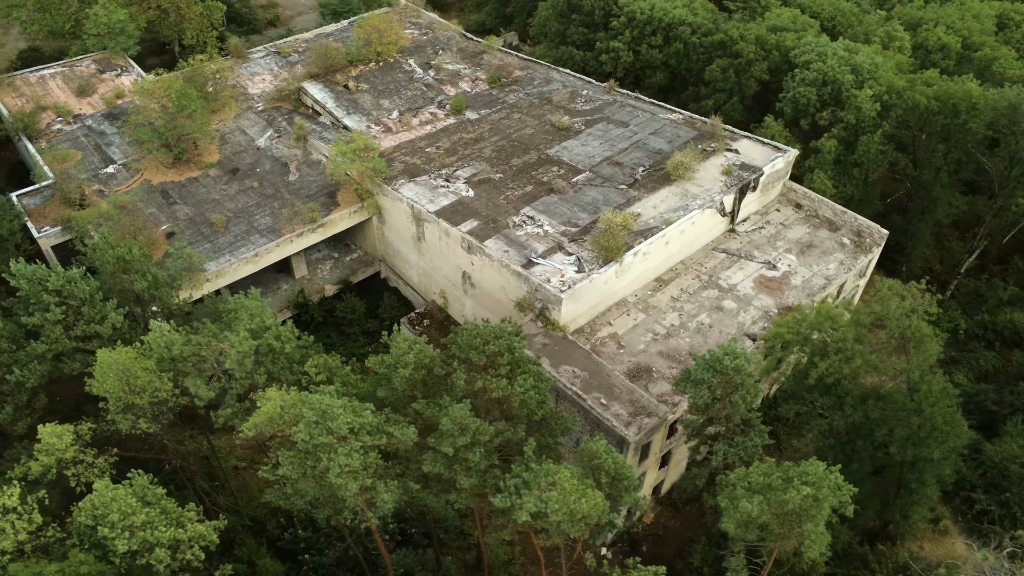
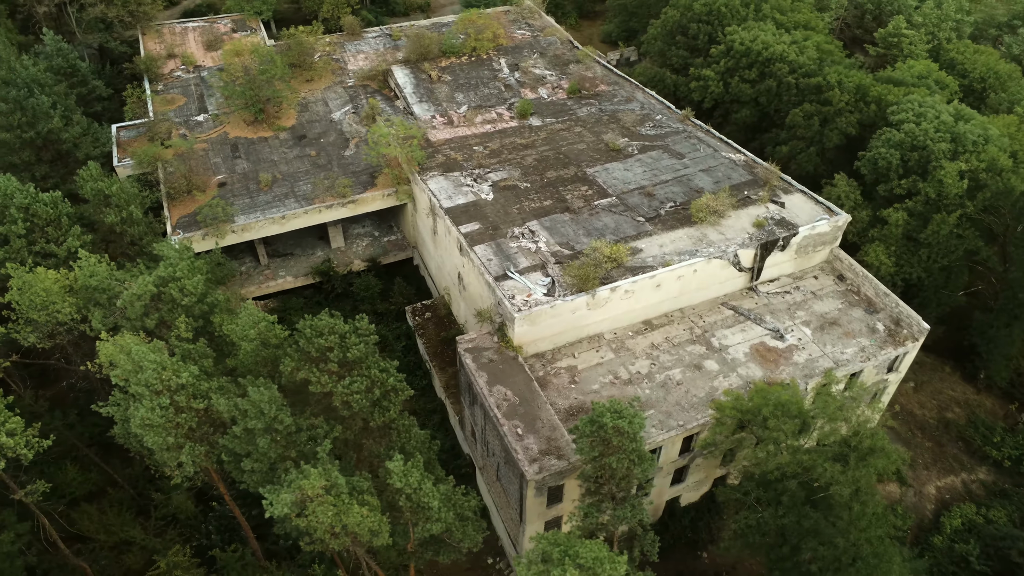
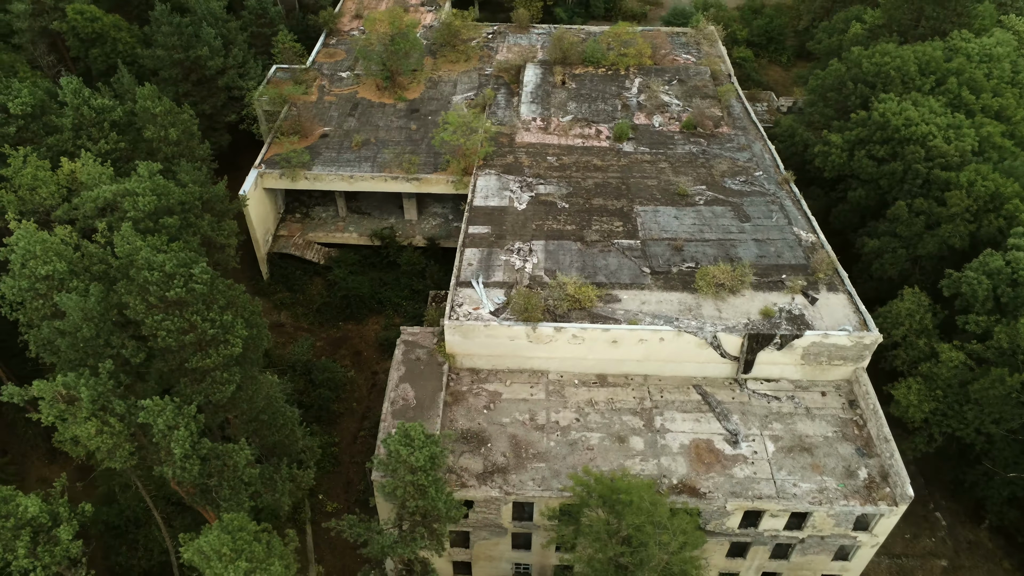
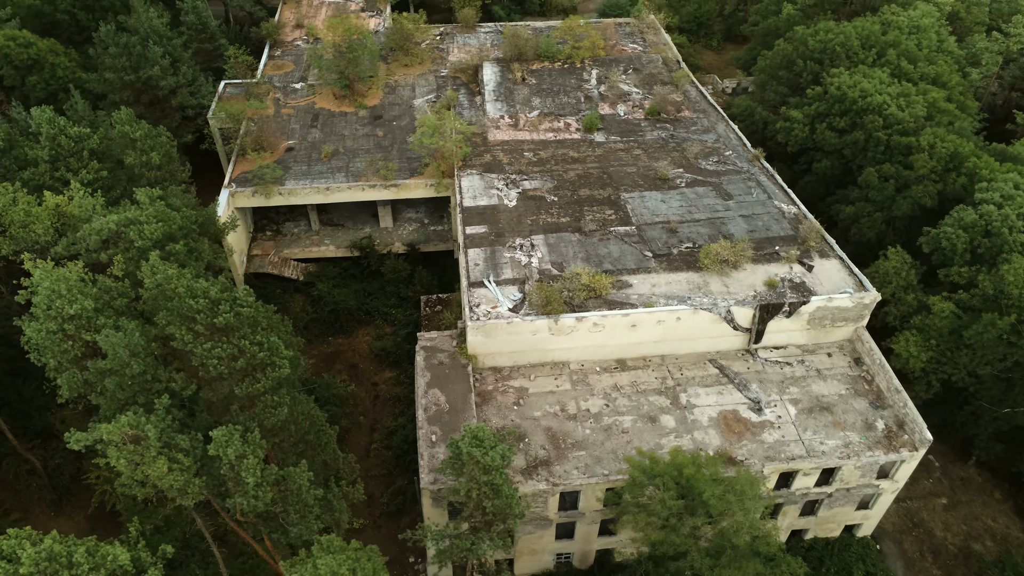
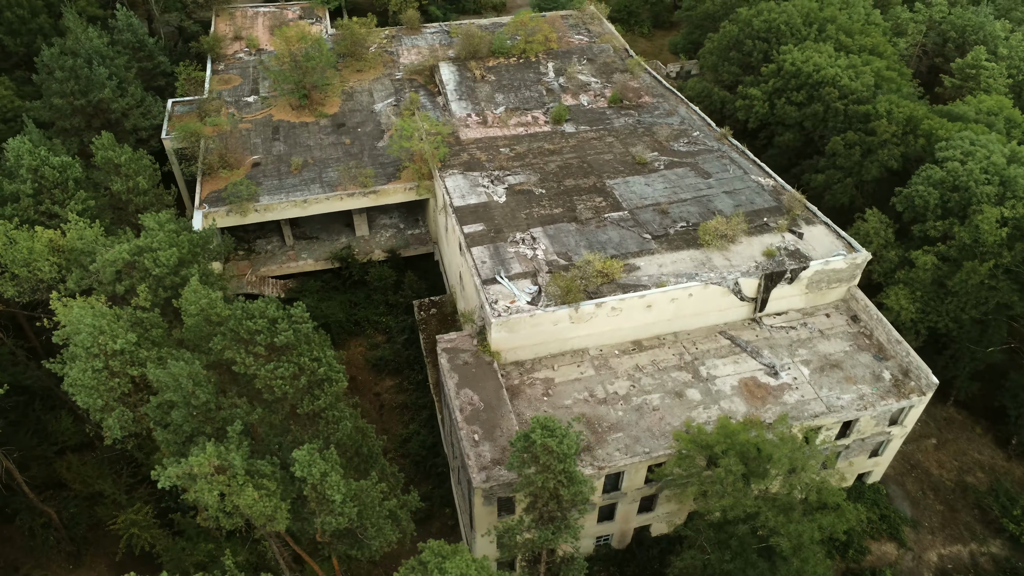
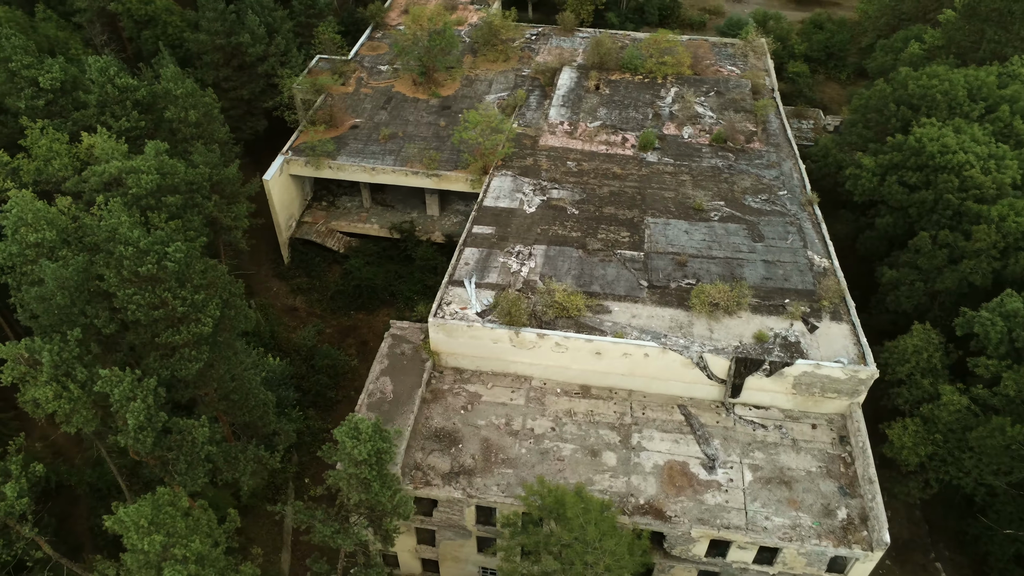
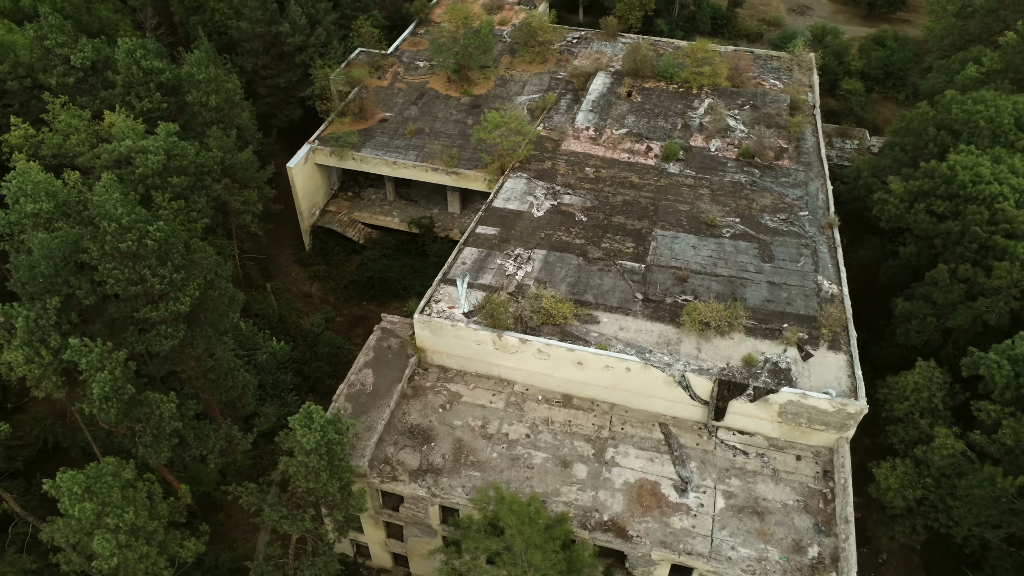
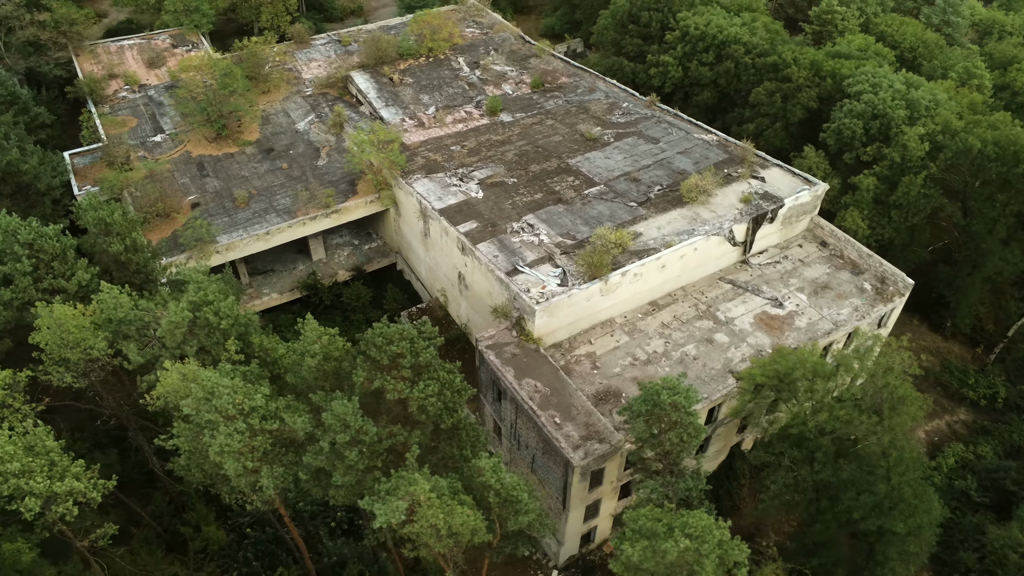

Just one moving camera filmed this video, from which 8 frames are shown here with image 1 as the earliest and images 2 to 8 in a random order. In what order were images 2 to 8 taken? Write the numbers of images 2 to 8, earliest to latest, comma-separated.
8, 2, 5, 4, 3, 6, 7
